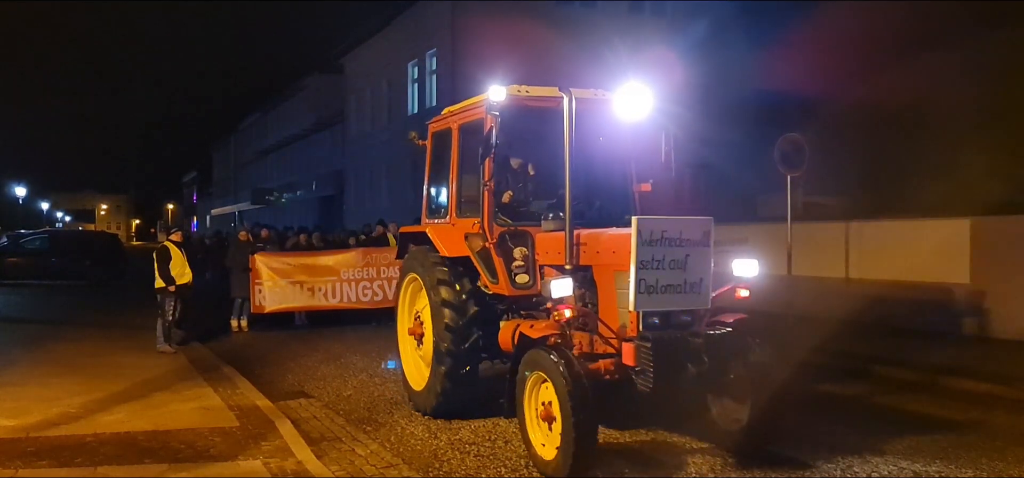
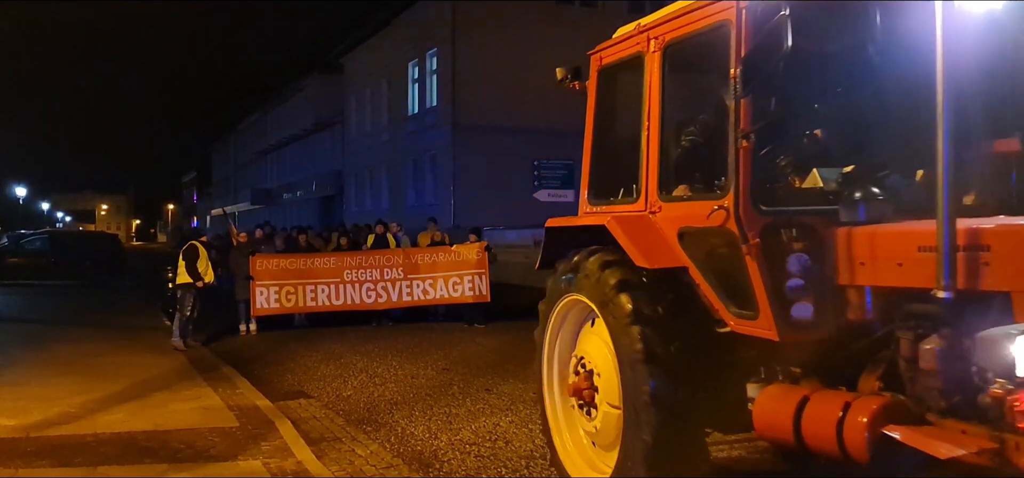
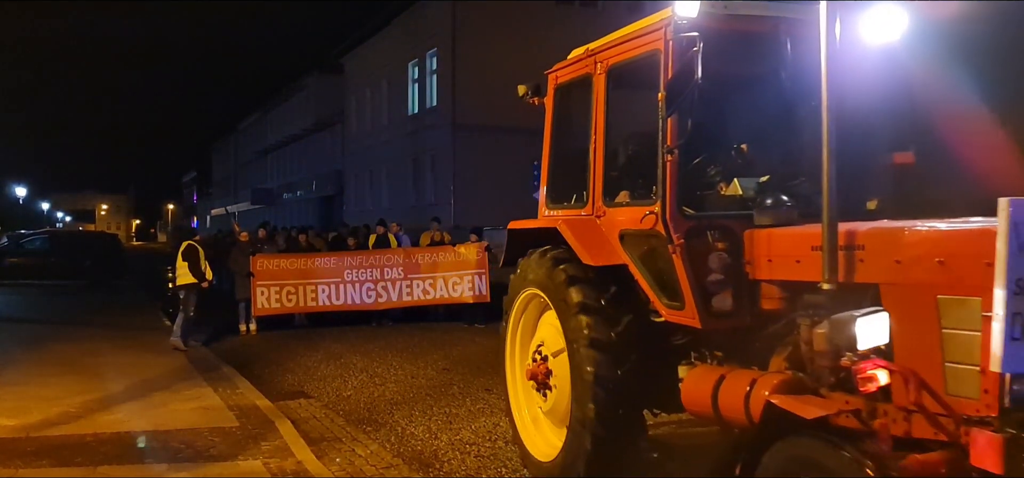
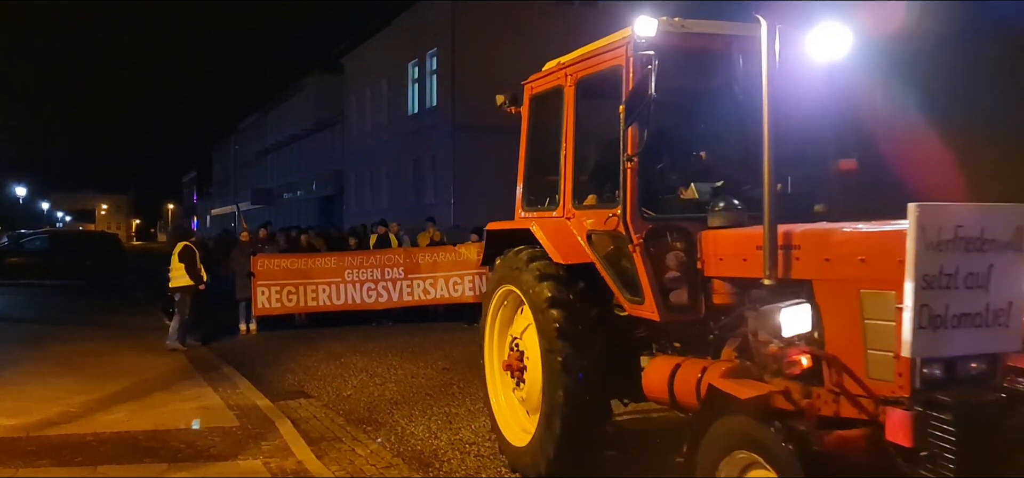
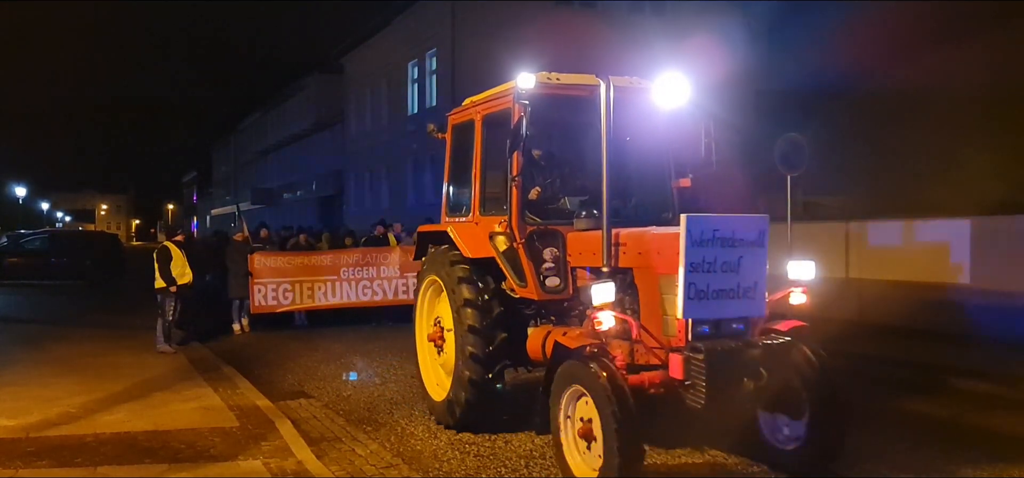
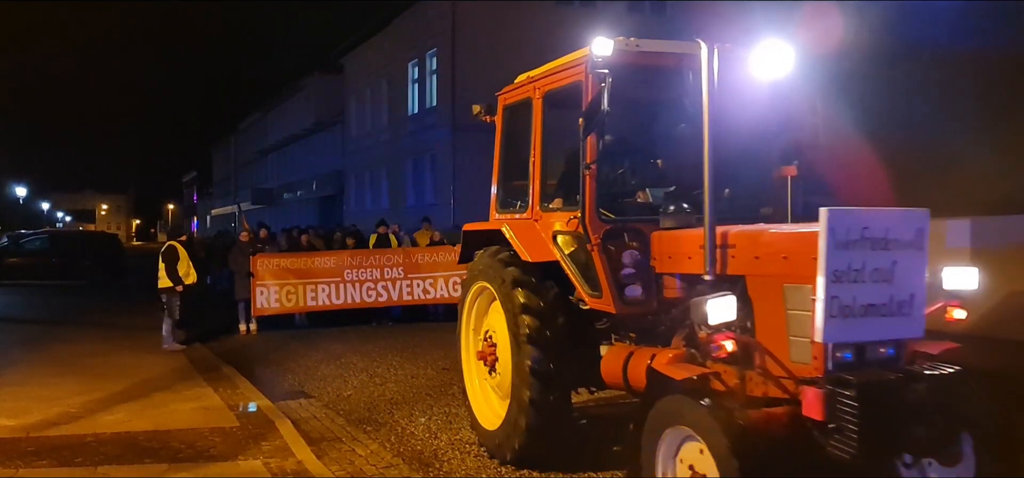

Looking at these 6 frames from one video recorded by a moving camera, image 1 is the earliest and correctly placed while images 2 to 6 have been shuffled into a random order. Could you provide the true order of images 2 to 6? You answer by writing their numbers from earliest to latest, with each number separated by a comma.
5, 6, 4, 3, 2
